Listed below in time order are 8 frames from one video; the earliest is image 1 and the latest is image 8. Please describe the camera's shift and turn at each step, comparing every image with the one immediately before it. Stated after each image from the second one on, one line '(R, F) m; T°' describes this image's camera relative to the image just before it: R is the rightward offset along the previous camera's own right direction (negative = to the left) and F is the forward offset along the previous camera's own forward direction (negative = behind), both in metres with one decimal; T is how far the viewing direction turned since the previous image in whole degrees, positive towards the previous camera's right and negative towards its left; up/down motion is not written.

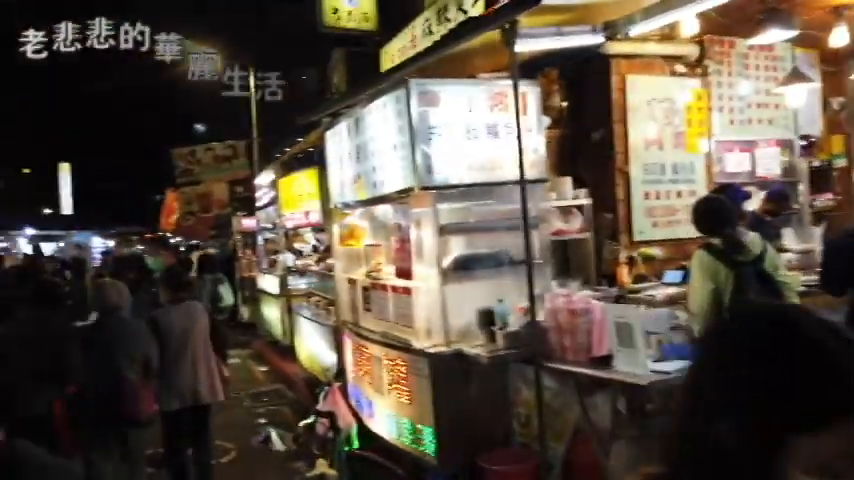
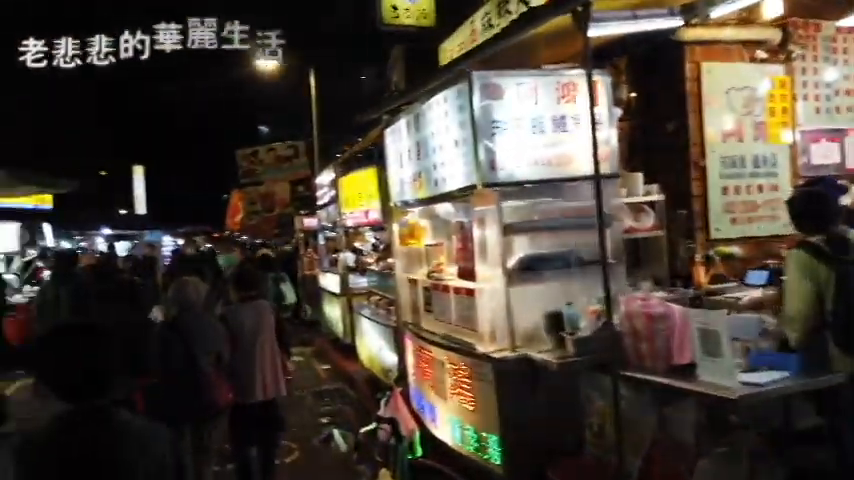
(0.0, +0.2) m; -5°
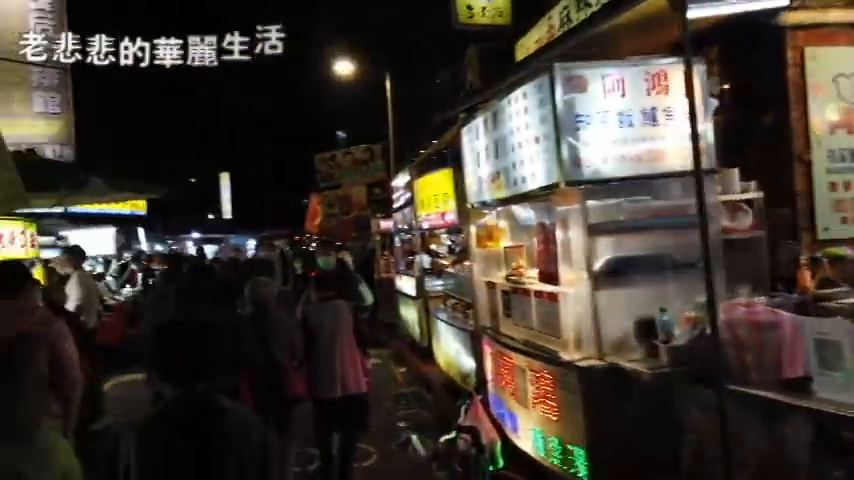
(0.0, +0.2) m; -7°
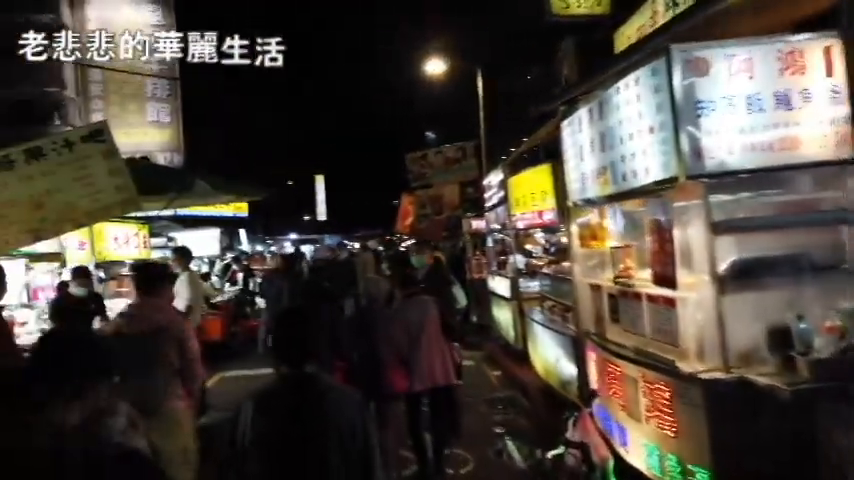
(-0.1, +0.3) m; -8°
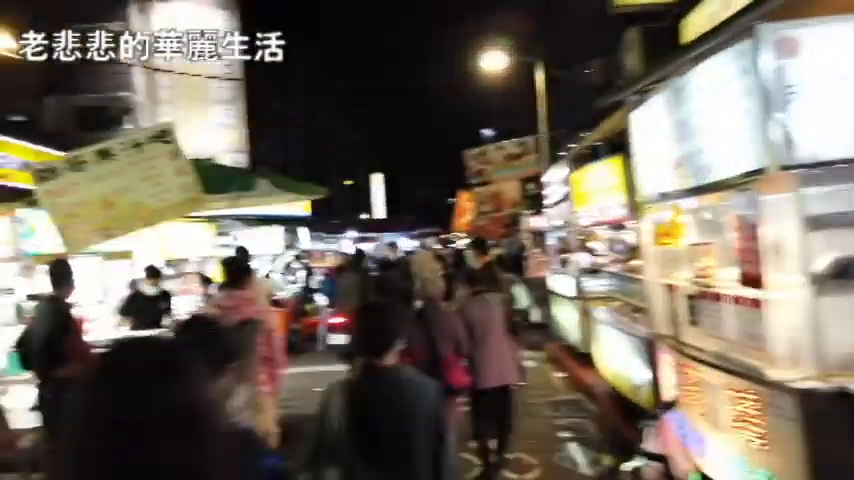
(-0.1, +0.2) m; -5°
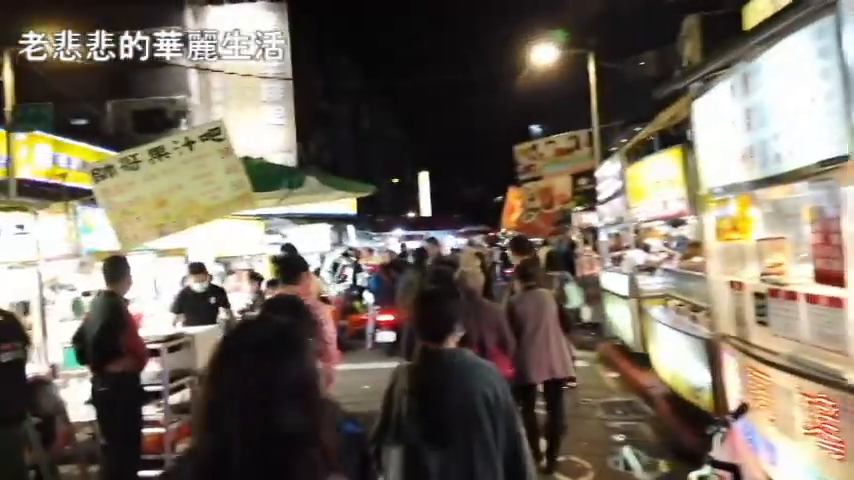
(0.0, +0.2) m; -4°
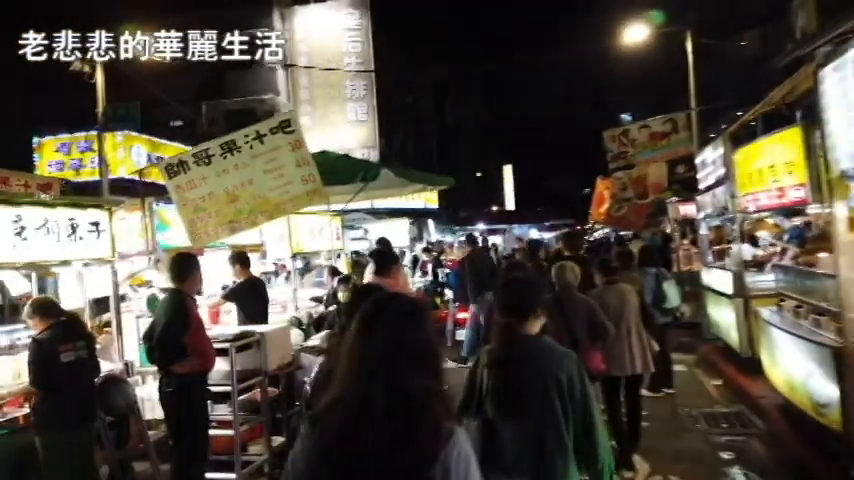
(+0.1, +0.6) m; -8°
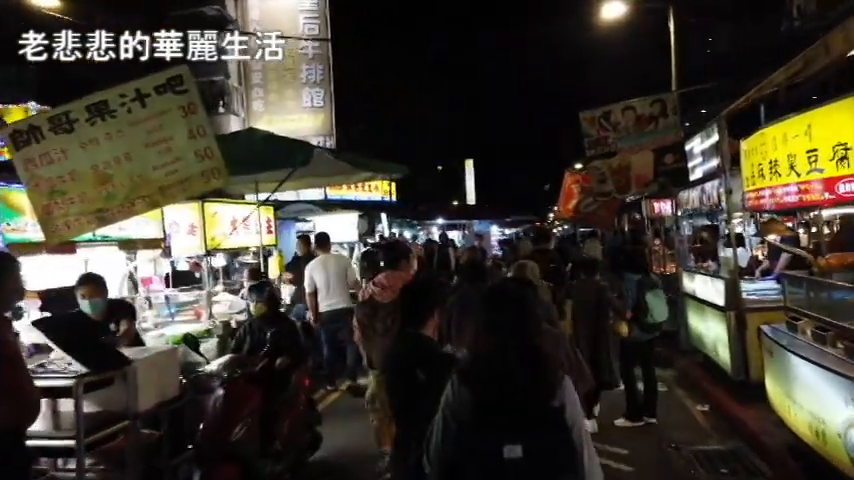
(+0.3, +1.8) m; +4°
